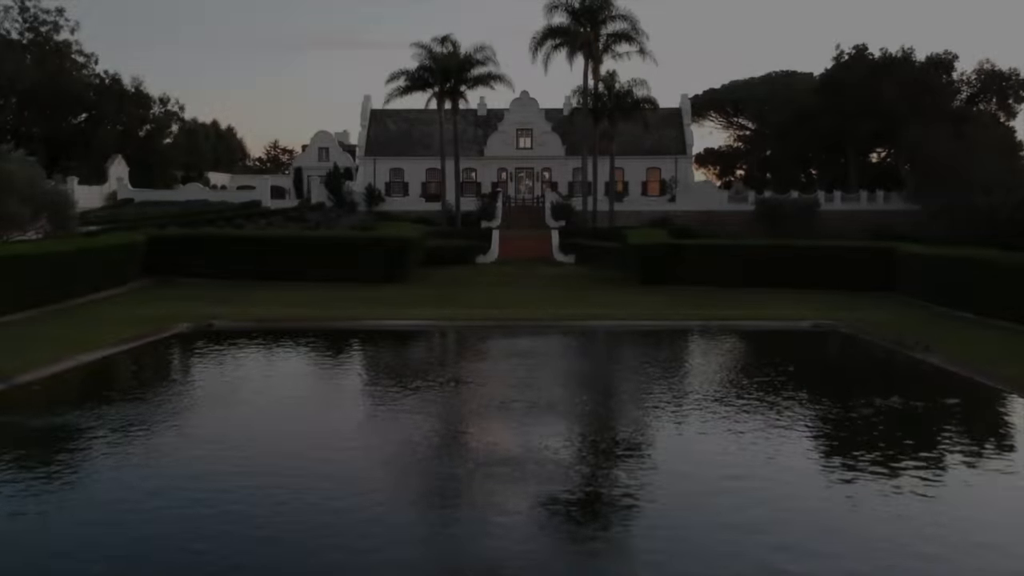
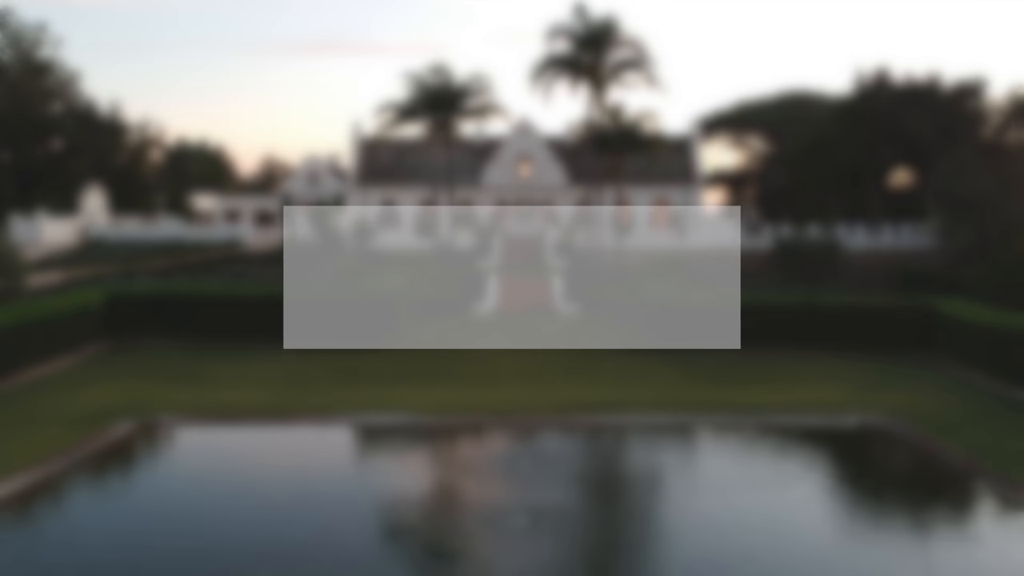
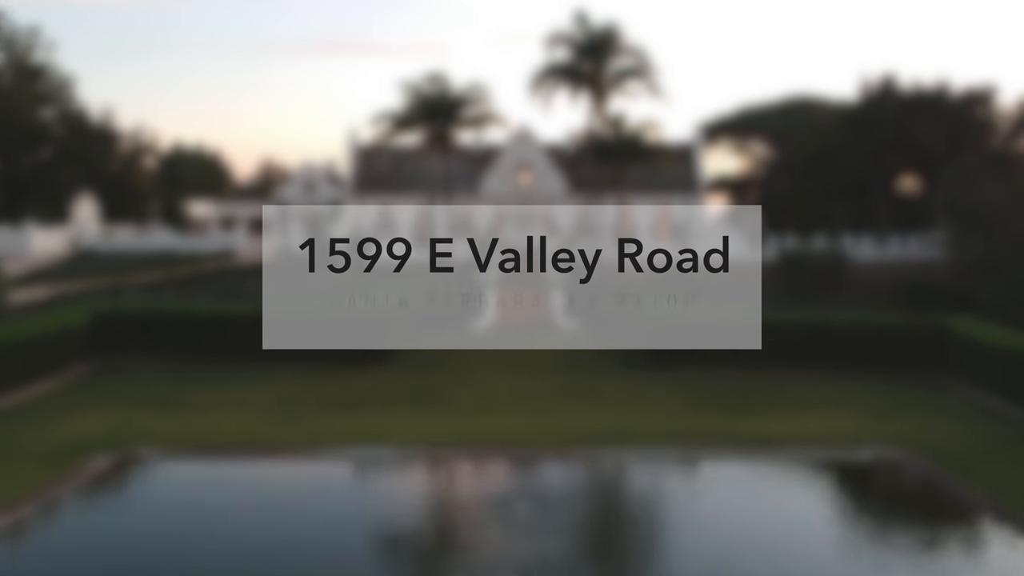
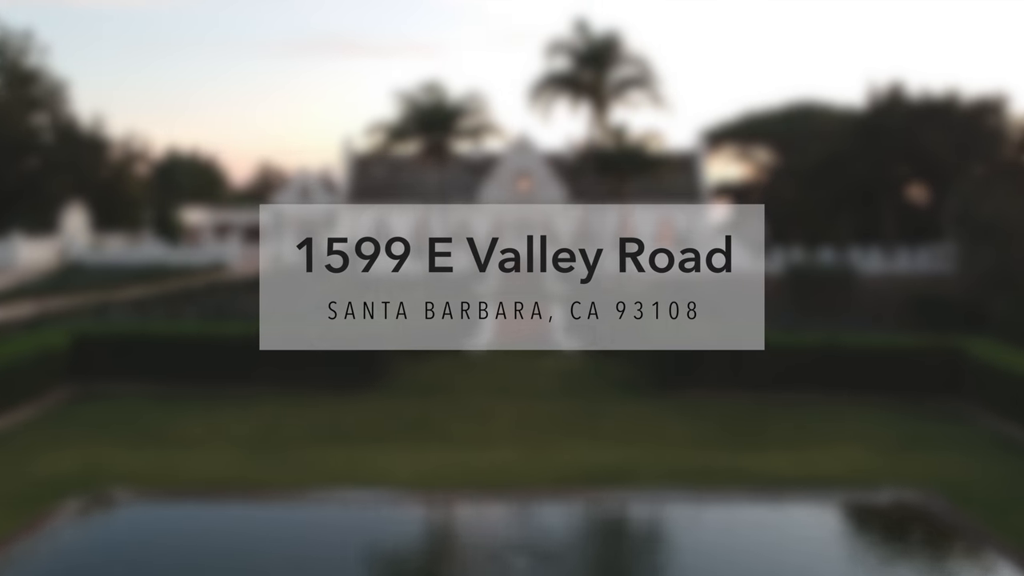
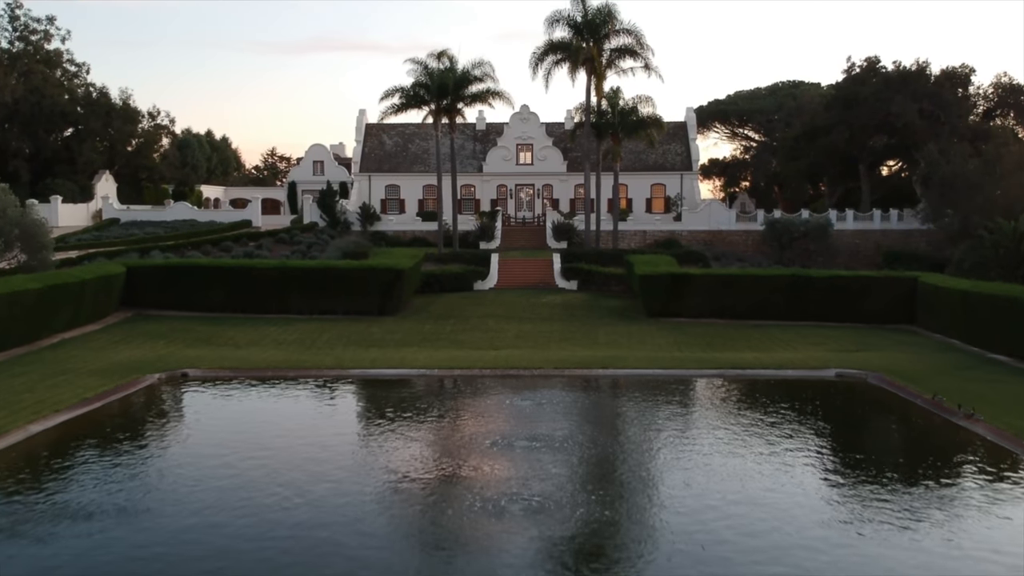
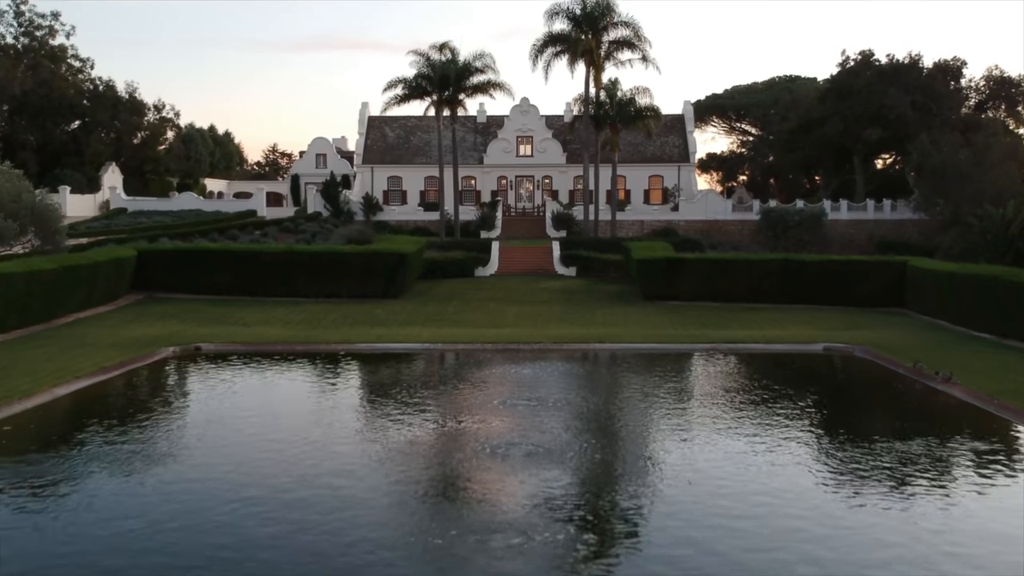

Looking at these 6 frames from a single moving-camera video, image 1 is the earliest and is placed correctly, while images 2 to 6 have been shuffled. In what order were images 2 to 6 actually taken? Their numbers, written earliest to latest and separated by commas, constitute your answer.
6, 5, 2, 3, 4
